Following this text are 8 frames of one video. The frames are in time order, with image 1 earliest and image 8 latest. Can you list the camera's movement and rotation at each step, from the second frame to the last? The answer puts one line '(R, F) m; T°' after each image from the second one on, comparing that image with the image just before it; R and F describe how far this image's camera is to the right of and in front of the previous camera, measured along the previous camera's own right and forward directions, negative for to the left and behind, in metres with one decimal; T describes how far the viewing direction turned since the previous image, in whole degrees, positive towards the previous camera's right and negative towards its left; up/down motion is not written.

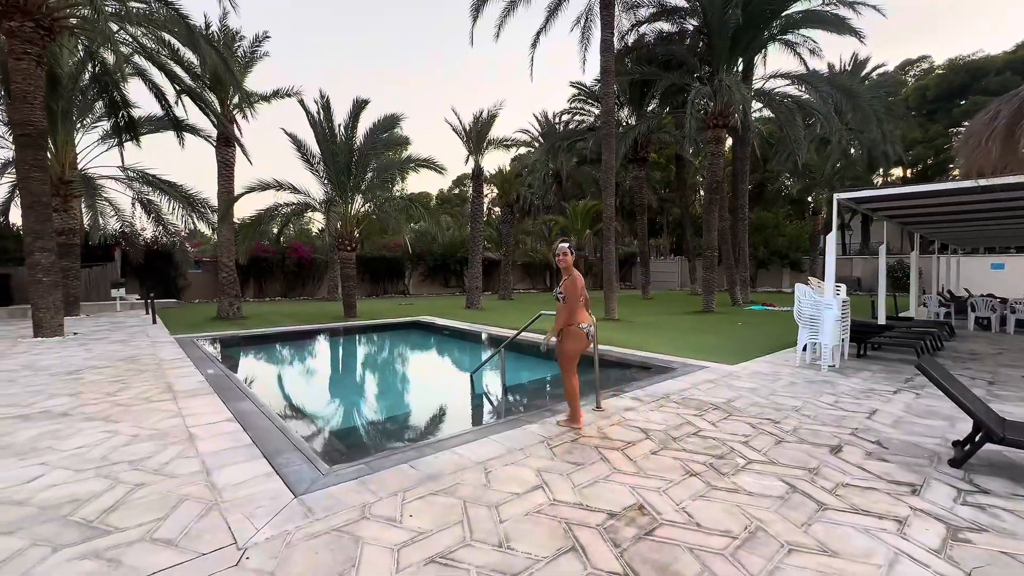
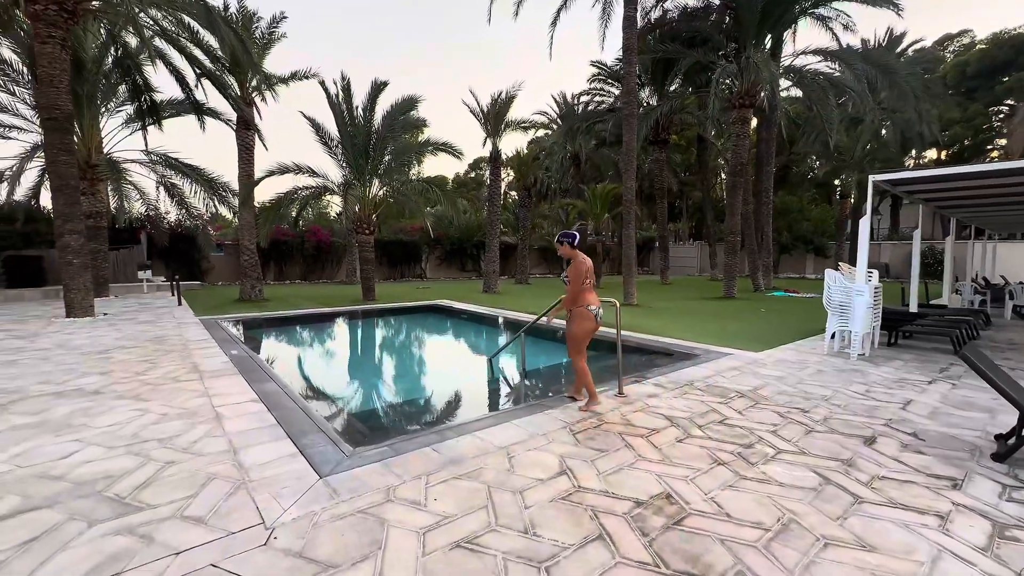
(-0.1, +0.1) m; -2°
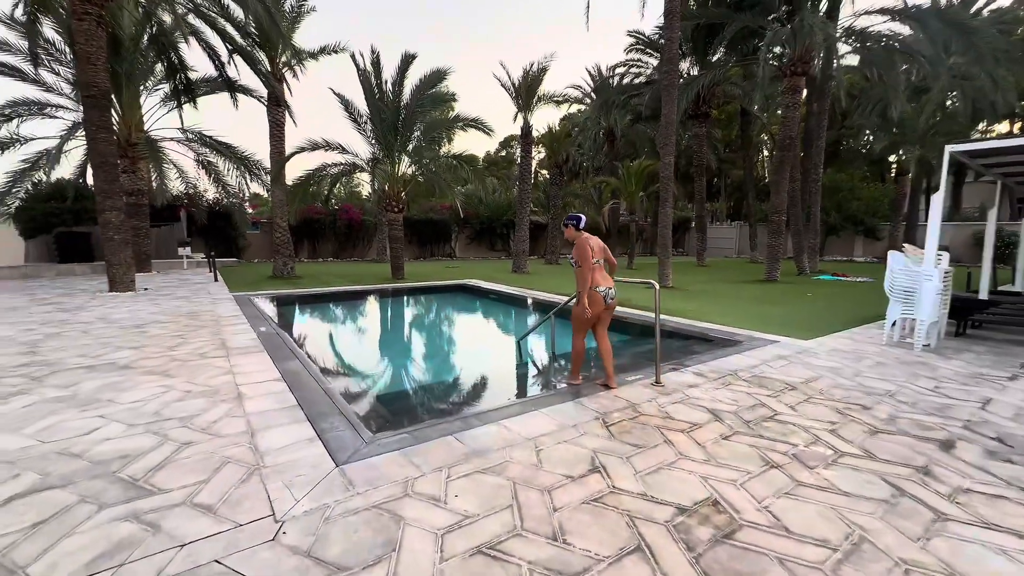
(0.0, +0.3) m; -4°
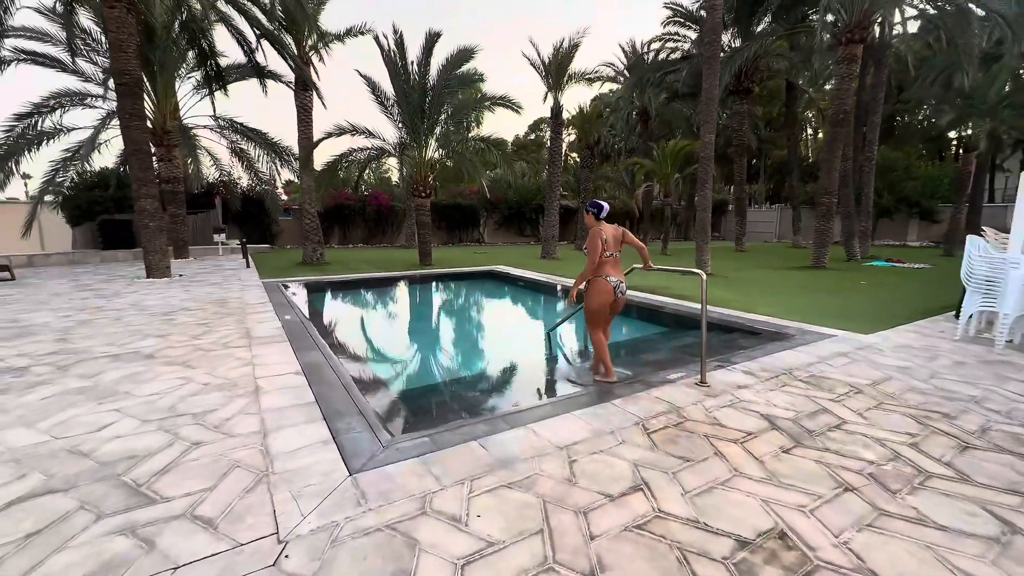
(0.0, +0.3) m; -4°
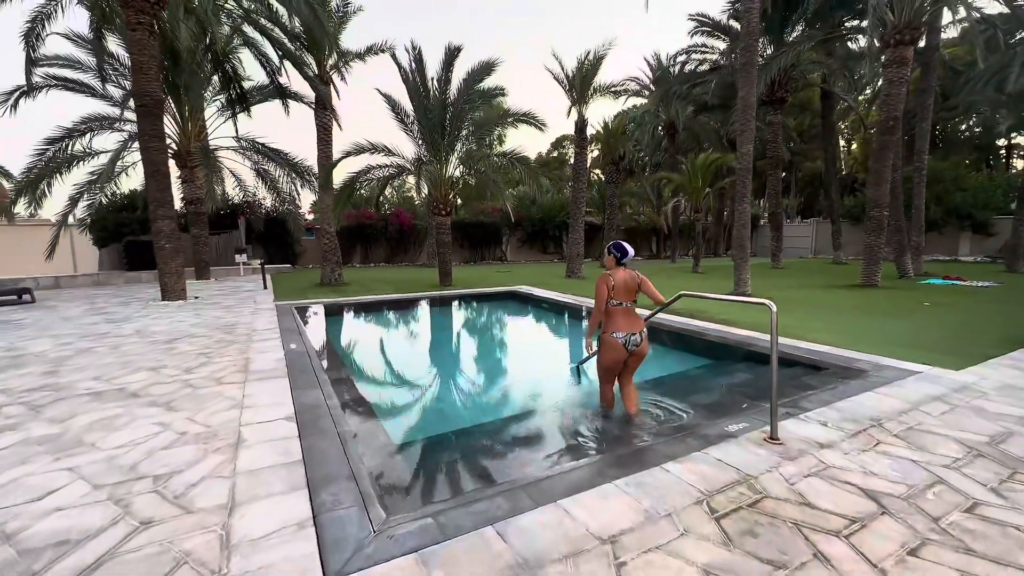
(0.0, +0.5) m; -3°
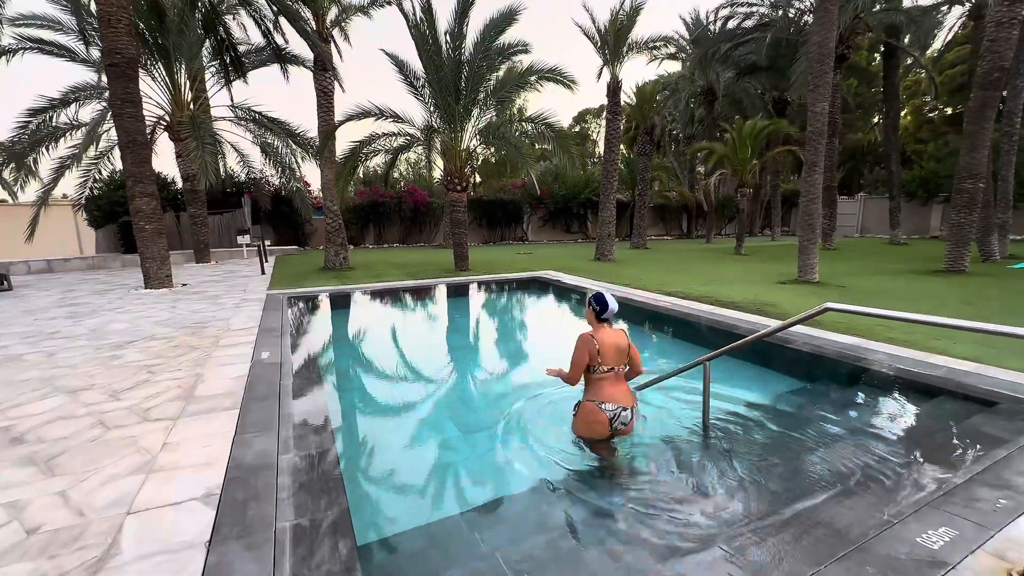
(-0.1, +1.2) m; -2°
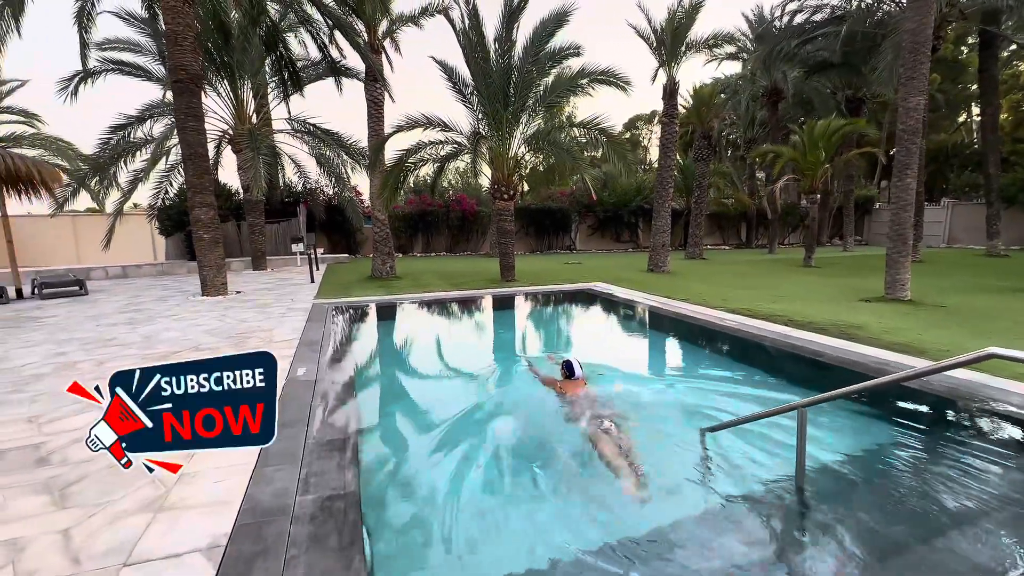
(0.0, +0.4) m; -6°
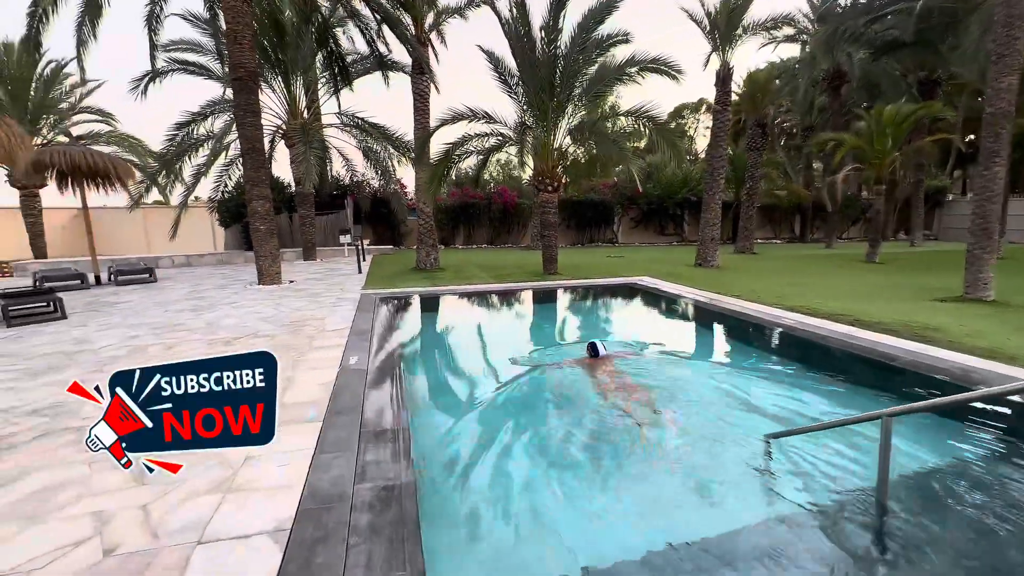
(-0.1, +0.1) m; -5°
